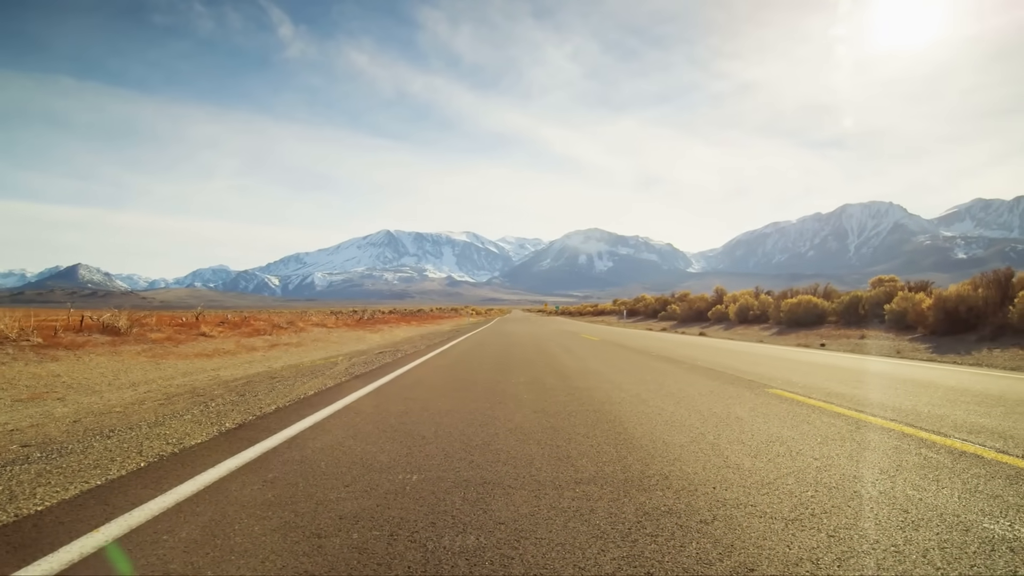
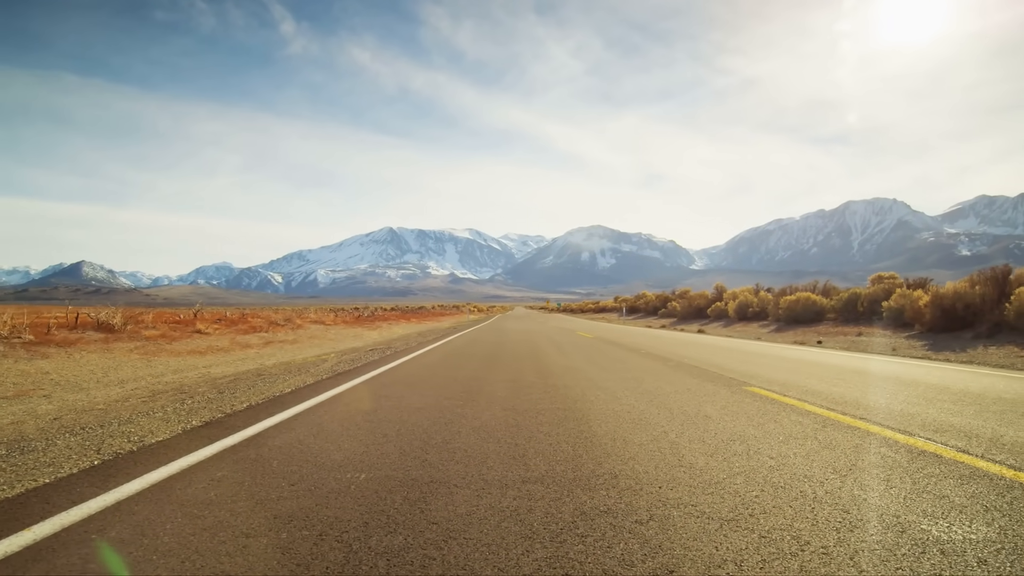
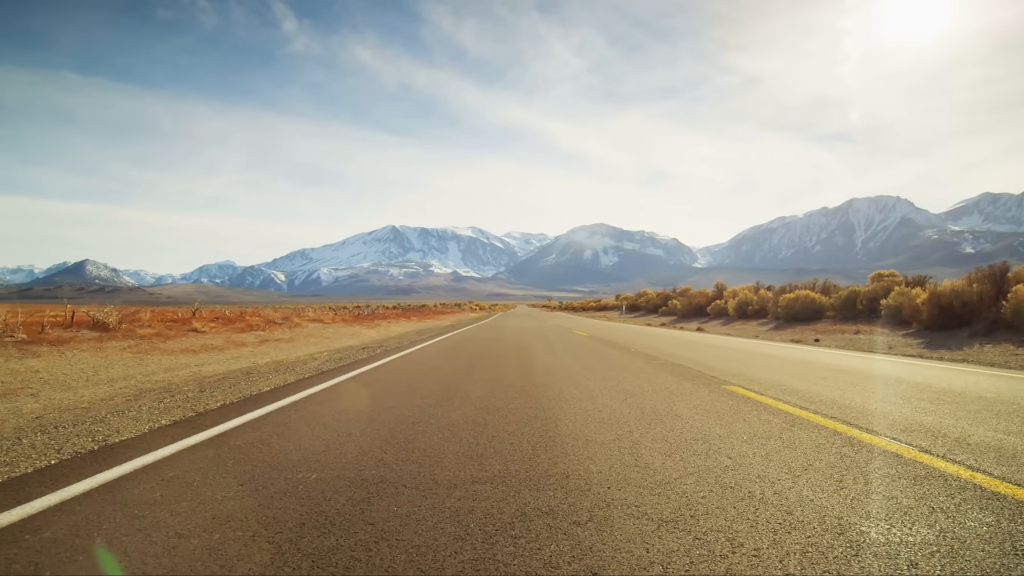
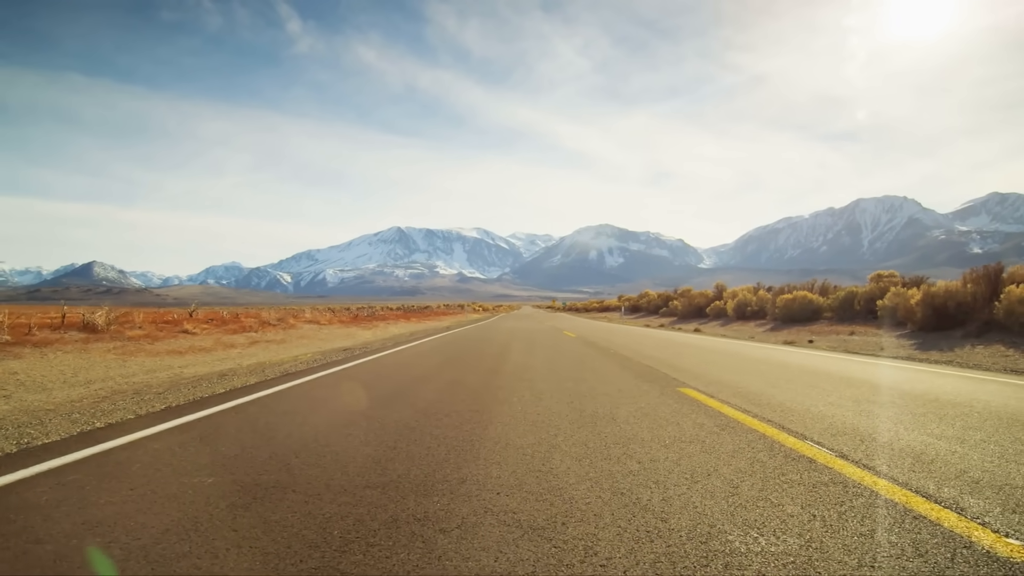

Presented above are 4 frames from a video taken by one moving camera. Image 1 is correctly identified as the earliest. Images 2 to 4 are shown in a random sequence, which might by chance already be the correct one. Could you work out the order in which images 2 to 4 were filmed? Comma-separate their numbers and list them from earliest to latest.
2, 3, 4
